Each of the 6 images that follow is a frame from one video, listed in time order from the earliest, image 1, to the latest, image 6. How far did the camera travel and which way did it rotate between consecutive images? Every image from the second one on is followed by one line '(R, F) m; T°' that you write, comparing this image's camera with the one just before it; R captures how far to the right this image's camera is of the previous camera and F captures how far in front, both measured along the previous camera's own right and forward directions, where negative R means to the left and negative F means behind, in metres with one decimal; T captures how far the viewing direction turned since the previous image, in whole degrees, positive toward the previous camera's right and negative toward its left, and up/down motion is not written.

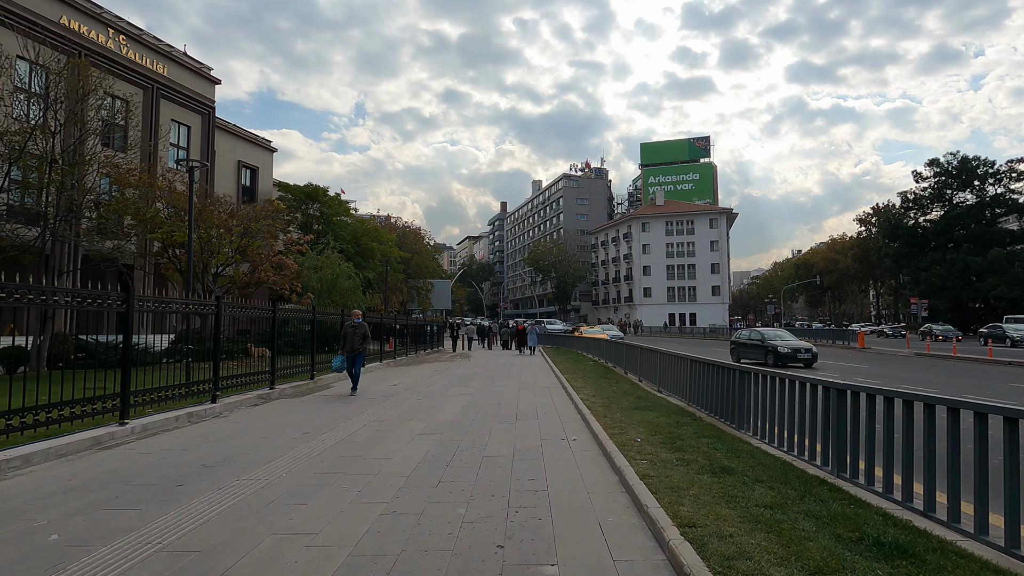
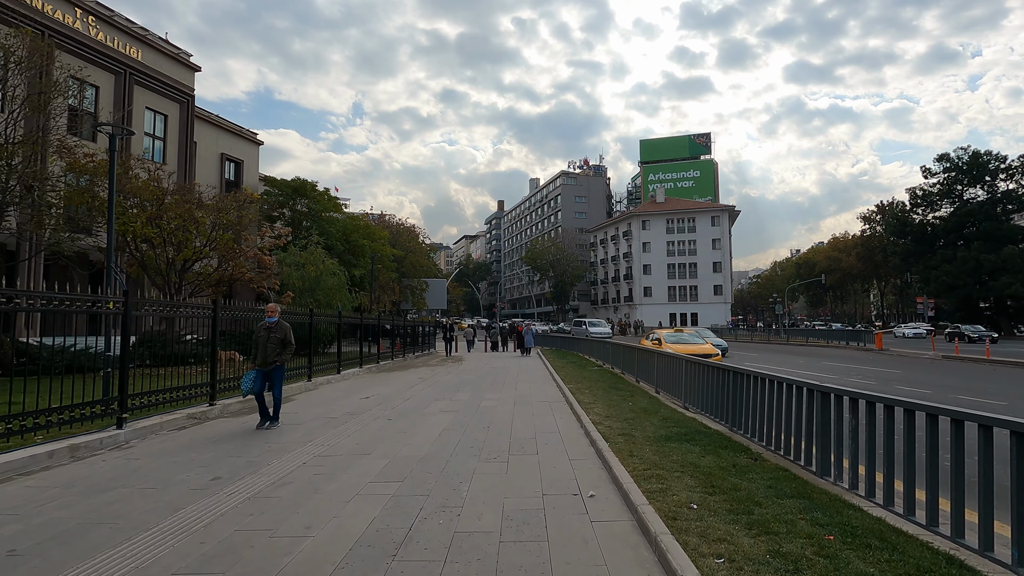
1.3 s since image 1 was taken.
(+0.1, +2.1) m; 0°
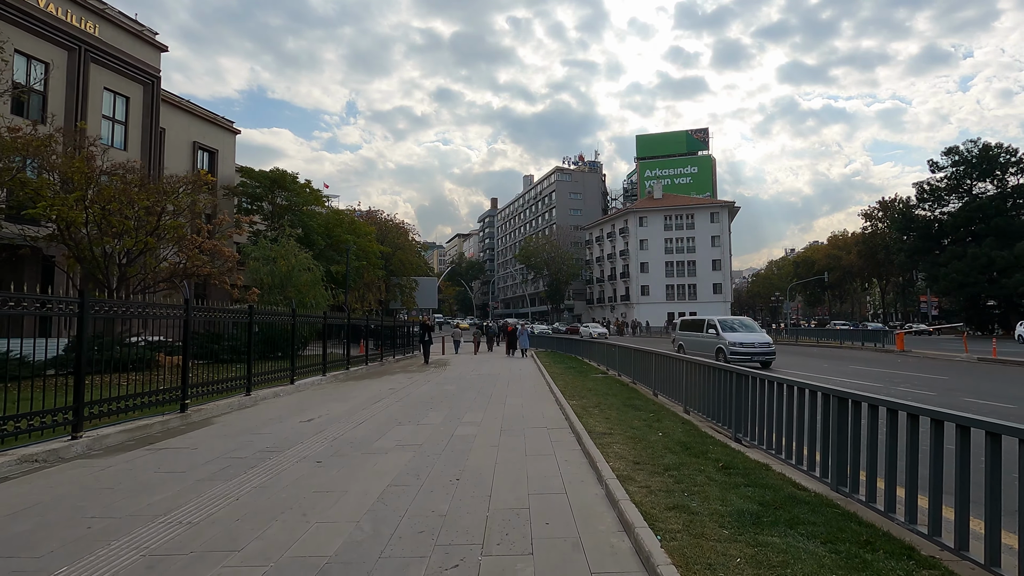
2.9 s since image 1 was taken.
(+0.1, +2.6) m; +1°
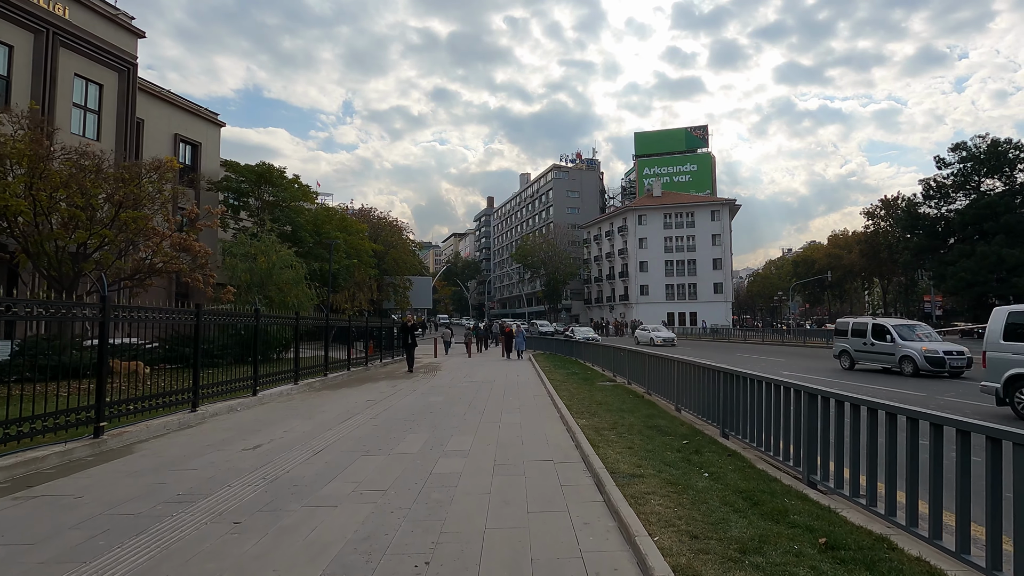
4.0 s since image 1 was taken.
(0.0, +1.7) m; 0°
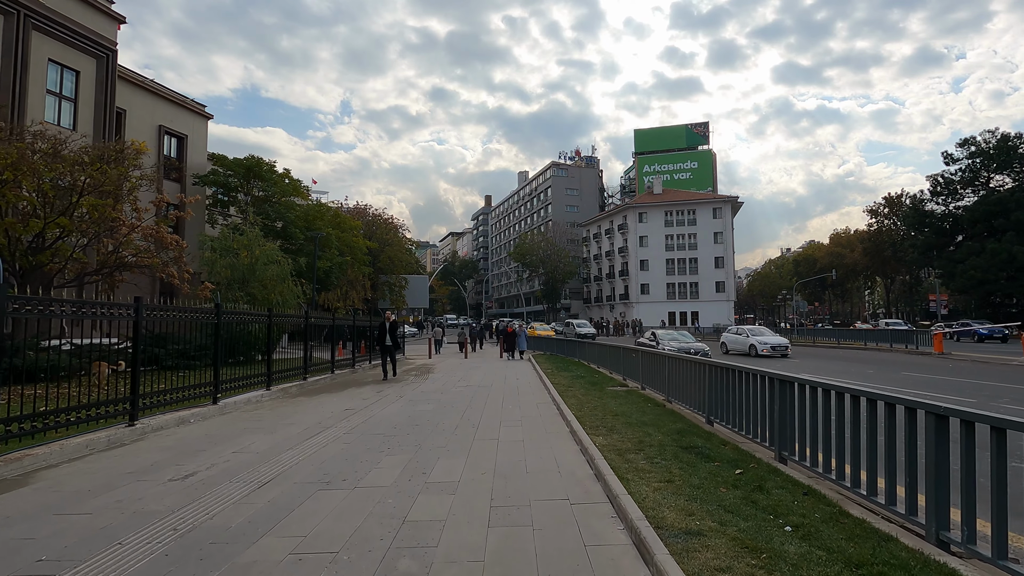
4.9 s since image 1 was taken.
(0.0, +1.5) m; 0°
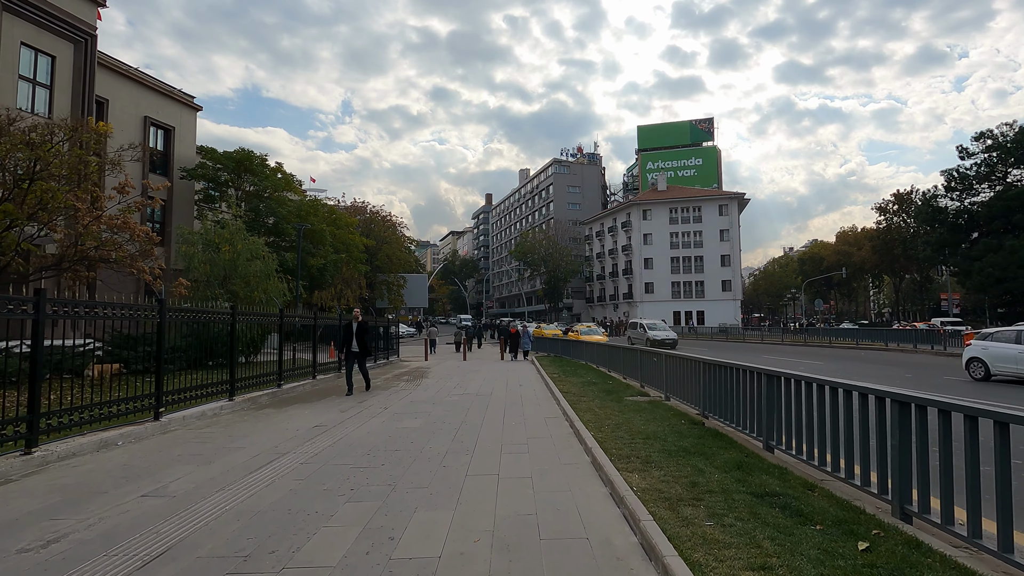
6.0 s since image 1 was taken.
(0.0, +1.7) m; 0°
